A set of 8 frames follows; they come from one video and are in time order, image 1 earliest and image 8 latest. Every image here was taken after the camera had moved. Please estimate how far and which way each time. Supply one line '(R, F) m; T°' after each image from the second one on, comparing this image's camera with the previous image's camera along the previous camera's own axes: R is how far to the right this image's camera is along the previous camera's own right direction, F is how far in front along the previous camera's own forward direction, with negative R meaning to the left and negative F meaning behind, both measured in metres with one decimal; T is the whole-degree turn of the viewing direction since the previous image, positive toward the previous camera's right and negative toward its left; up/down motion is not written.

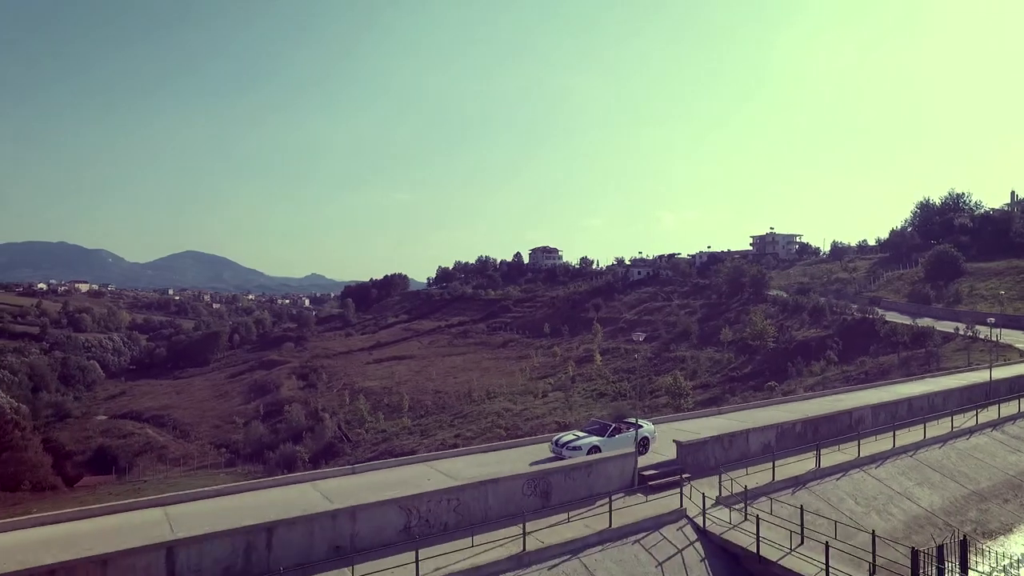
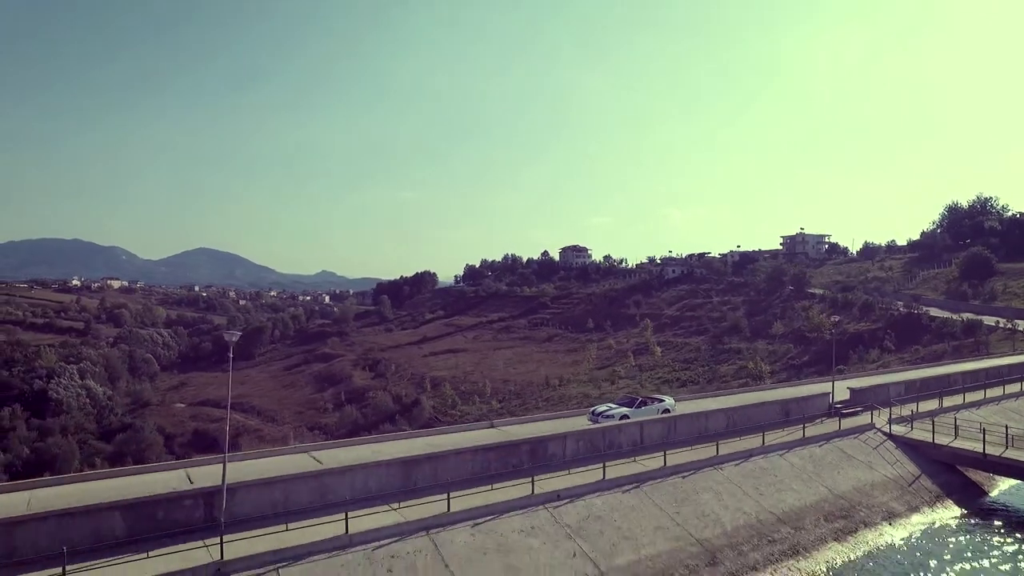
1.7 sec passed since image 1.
(-4.7, -4.7) m; -1°
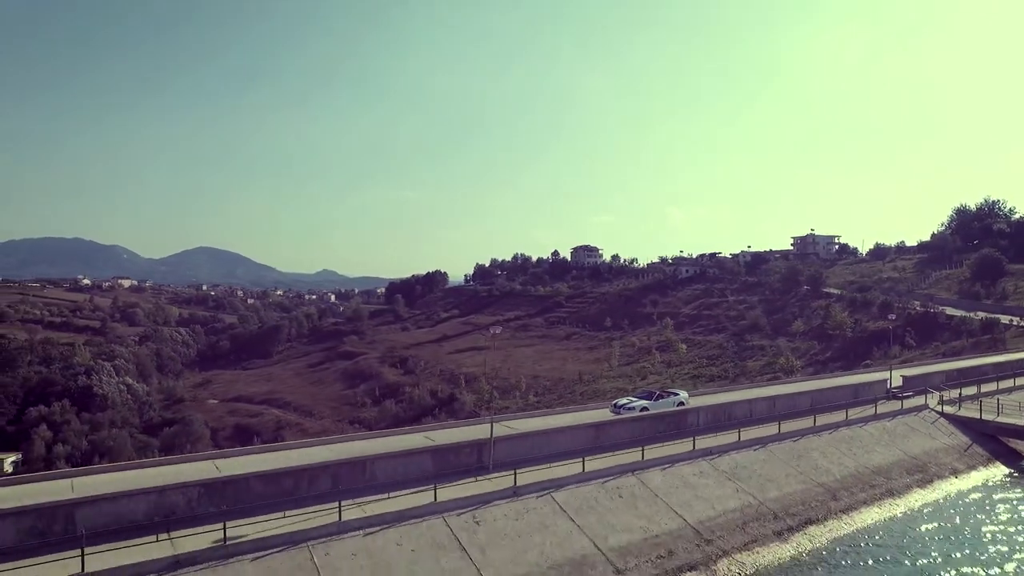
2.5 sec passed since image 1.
(-2.6, -2.5) m; 0°
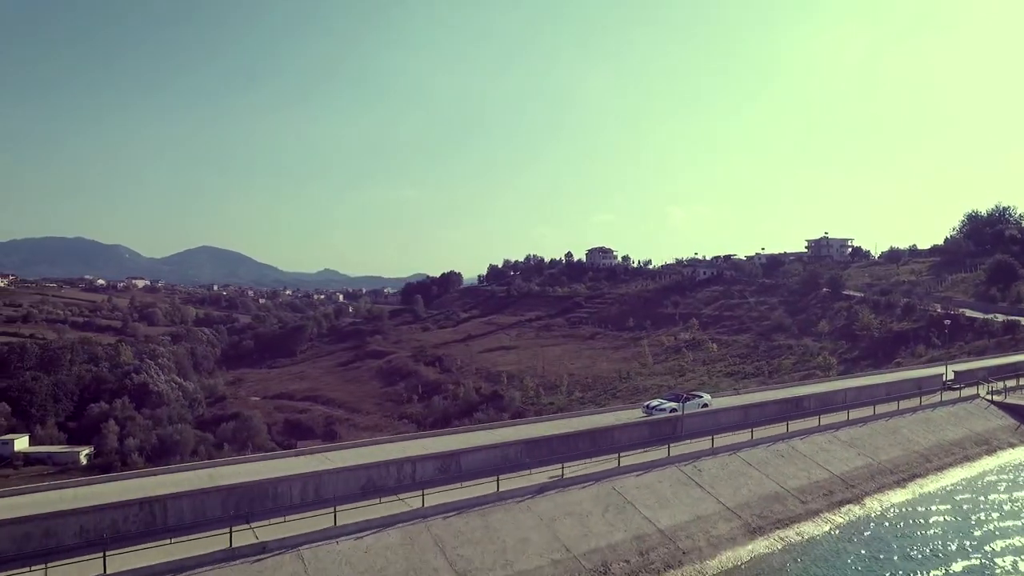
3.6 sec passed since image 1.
(-3.5, -3.3) m; 0°
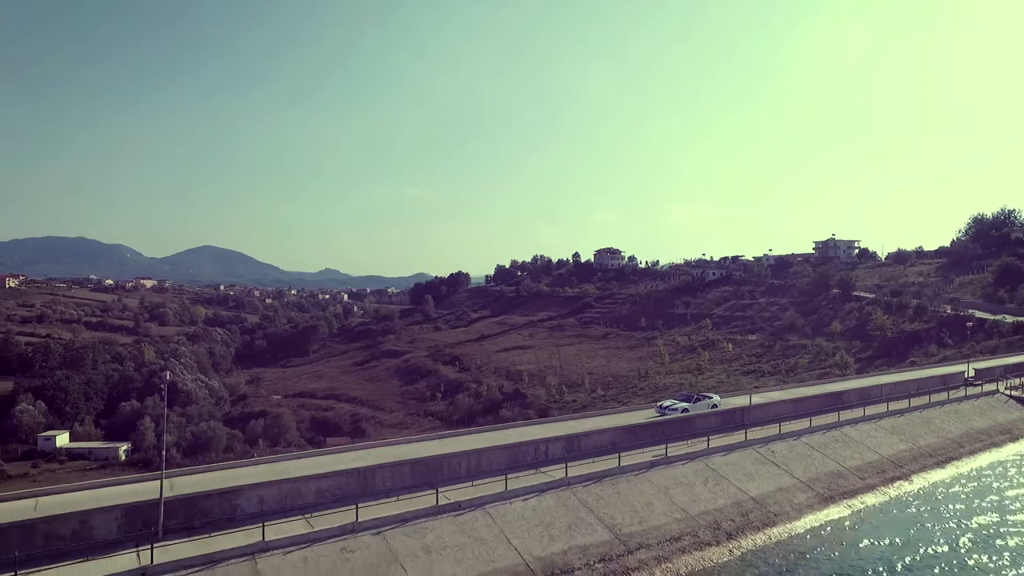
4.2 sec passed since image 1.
(-2.0, -1.9) m; 0°
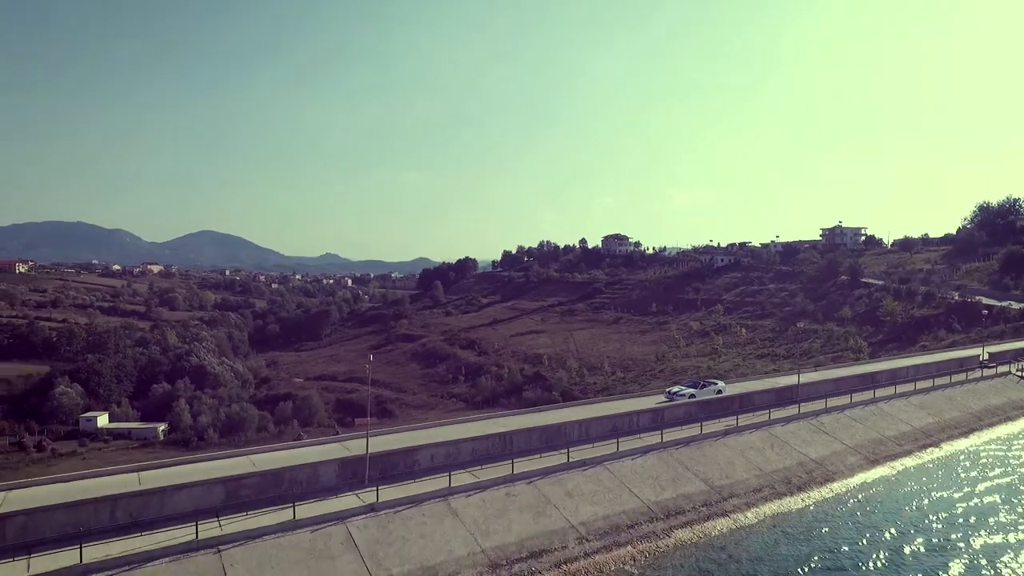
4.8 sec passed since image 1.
(-2.0, -2.0) m; 0°
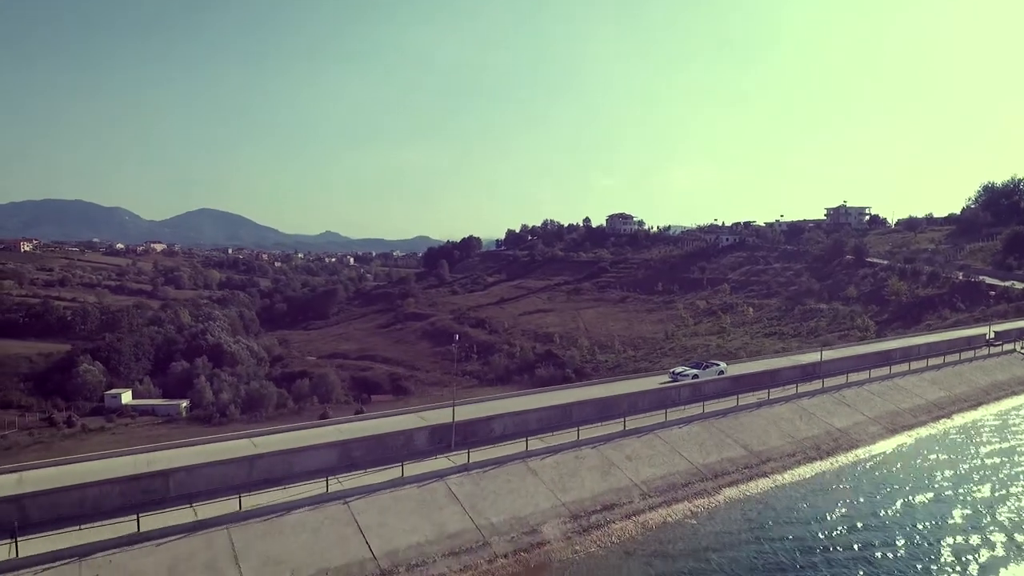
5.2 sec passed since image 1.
(-1.2, -1.2) m; 0°
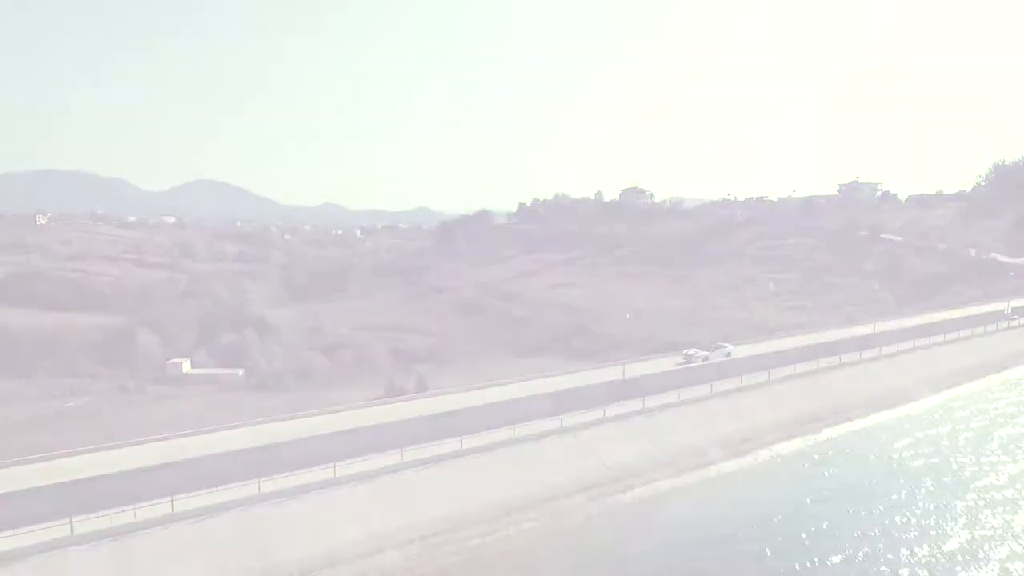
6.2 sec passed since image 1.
(-3.5, -3.5) m; 0°
